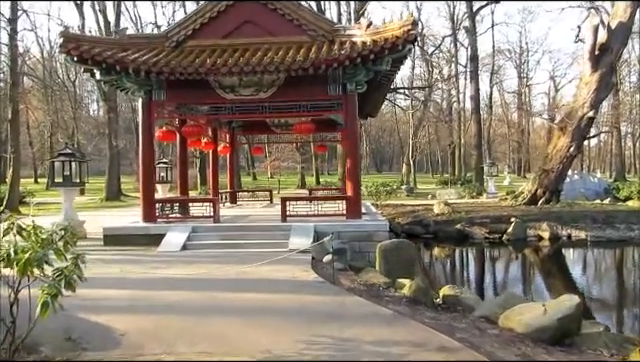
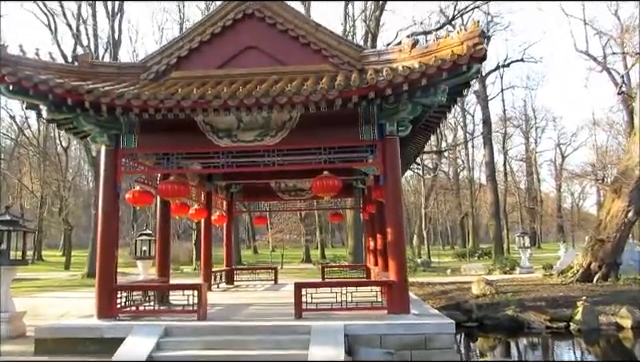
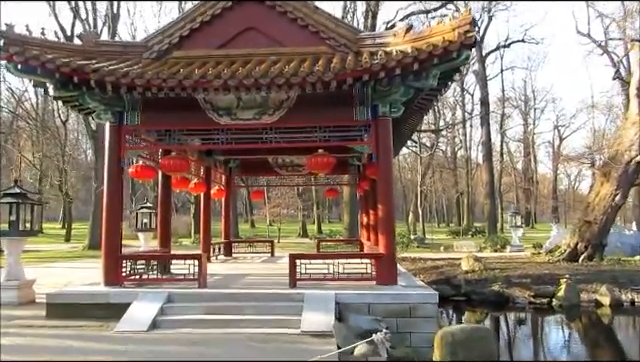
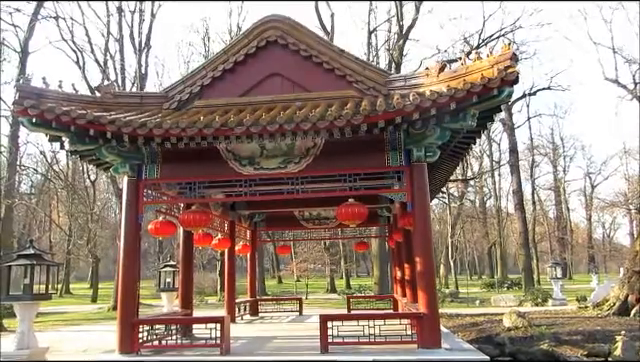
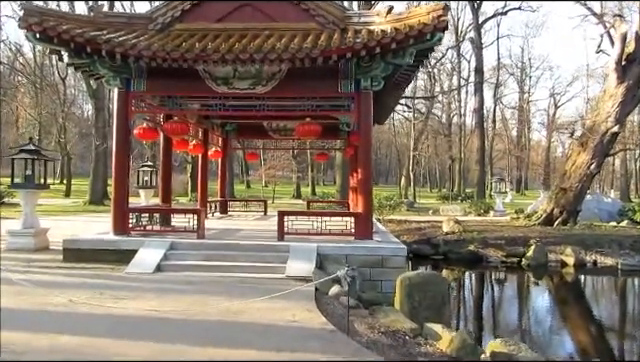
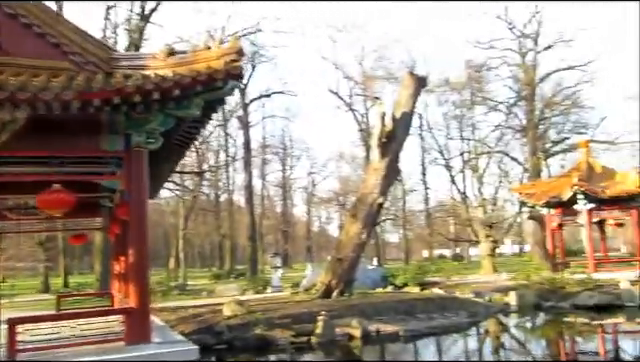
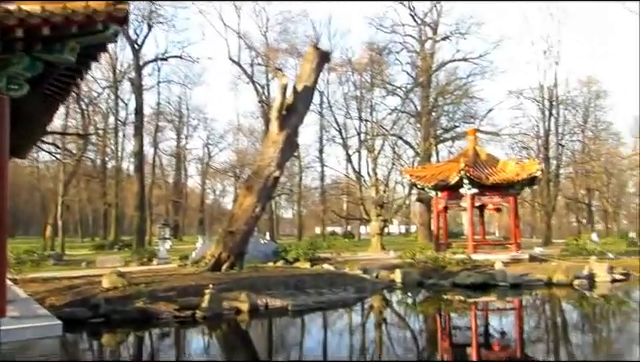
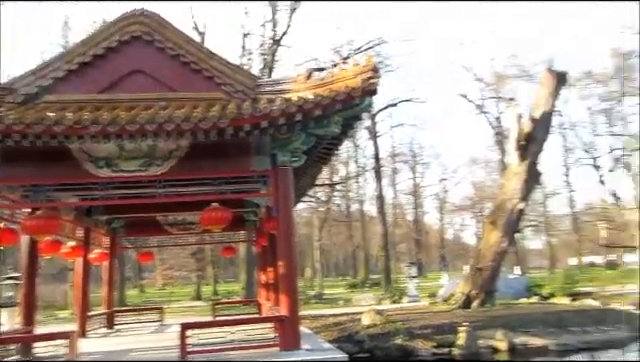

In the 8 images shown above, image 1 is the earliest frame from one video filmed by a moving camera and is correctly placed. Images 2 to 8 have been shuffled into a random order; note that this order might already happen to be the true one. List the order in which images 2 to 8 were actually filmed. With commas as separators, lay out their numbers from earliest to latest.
5, 3, 2, 4, 8, 6, 7
